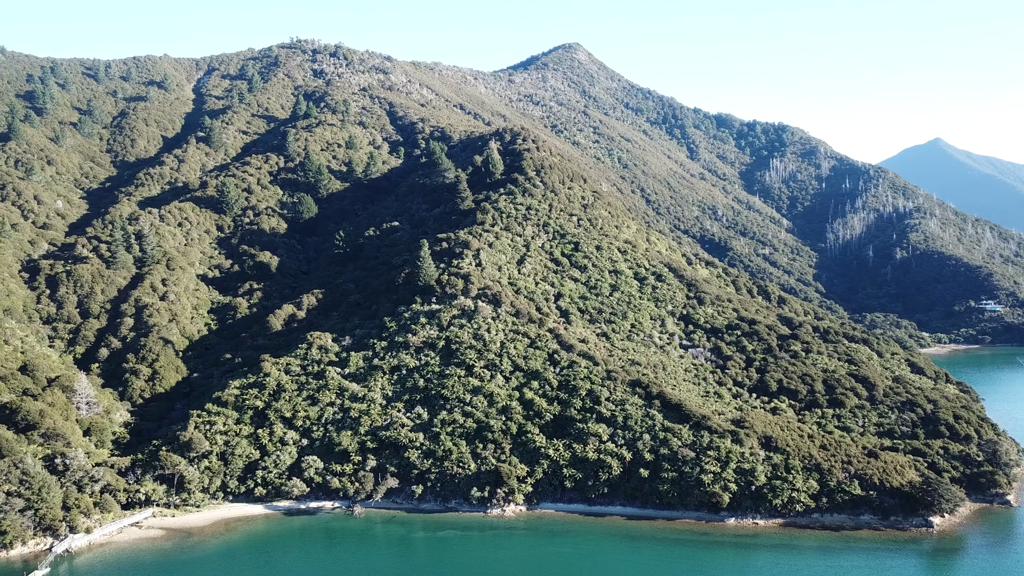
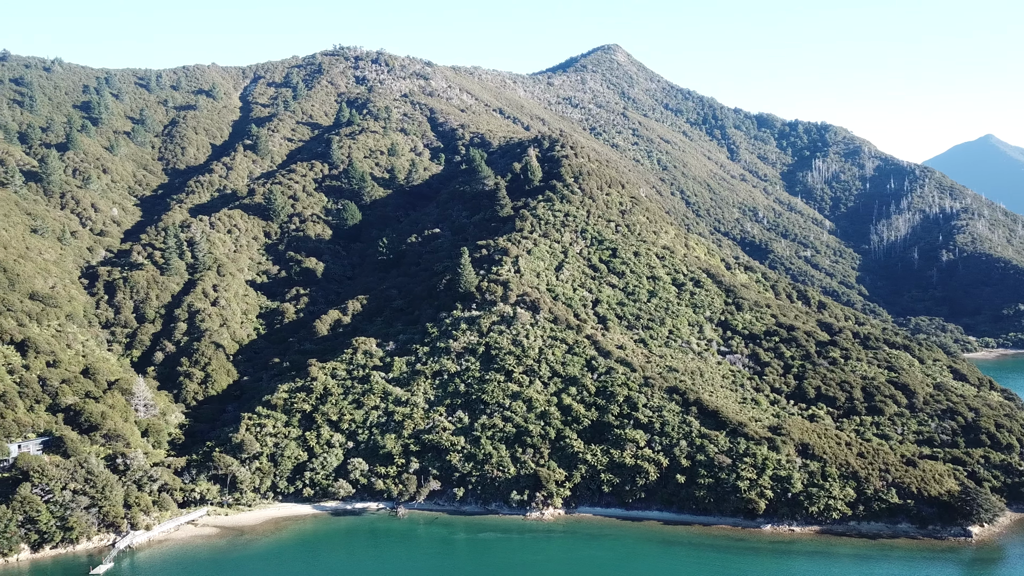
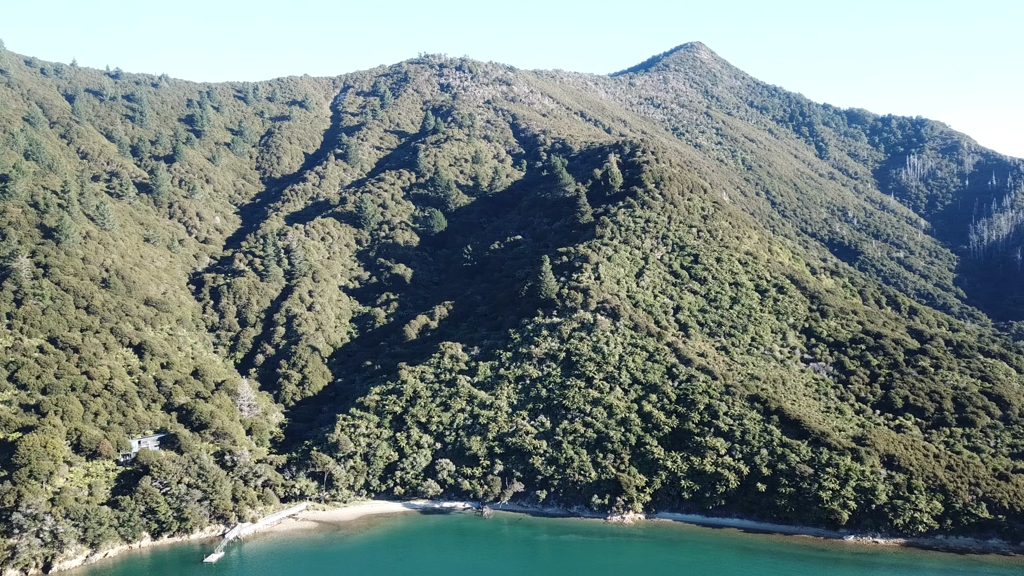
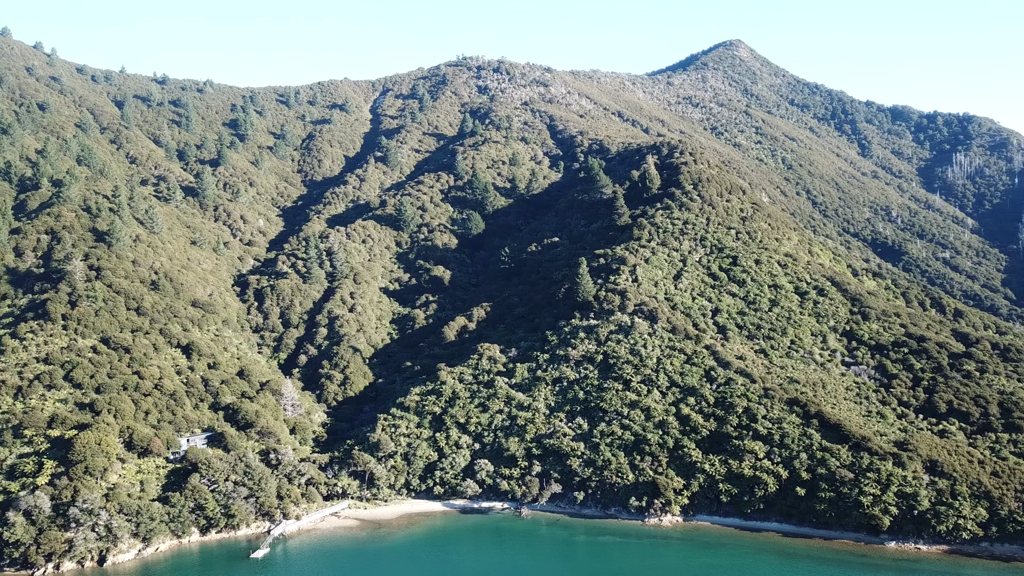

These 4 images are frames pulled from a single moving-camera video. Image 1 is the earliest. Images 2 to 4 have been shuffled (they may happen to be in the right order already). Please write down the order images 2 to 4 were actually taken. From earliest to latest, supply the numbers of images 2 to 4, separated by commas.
2, 3, 4
